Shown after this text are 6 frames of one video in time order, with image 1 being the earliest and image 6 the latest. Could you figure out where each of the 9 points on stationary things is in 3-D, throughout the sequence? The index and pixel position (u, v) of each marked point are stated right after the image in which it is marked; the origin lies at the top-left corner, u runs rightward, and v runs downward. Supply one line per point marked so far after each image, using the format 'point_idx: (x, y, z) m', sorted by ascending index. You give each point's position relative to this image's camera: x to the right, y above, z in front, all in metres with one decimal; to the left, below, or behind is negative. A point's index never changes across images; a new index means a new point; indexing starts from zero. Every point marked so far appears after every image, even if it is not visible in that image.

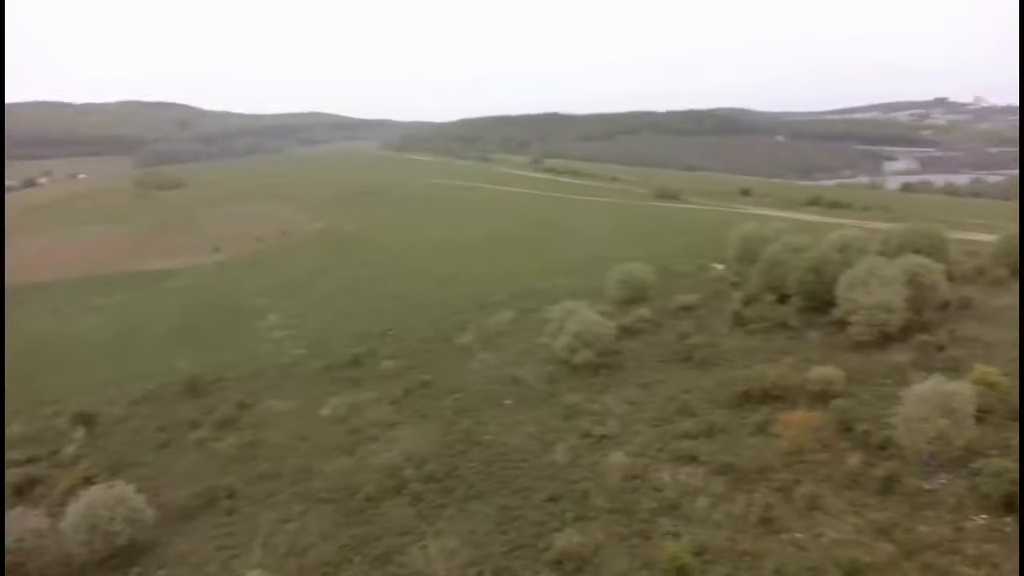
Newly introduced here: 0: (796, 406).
0: (+7.4, -3.1, +18.6) m
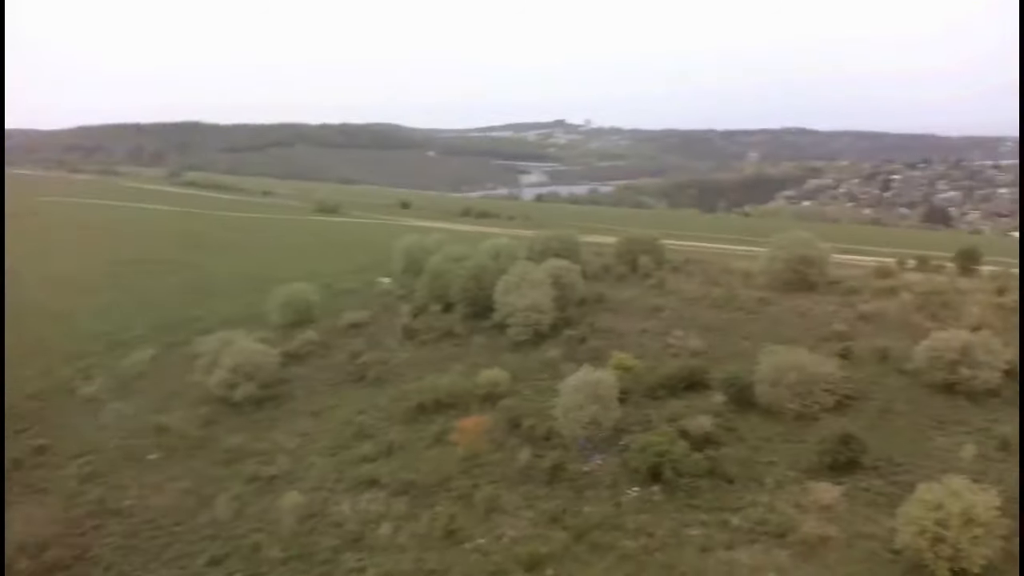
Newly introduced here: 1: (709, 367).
0: (-1.1, -3.3, +18.8) m
1: (+5.2, -2.1, +18.5) m
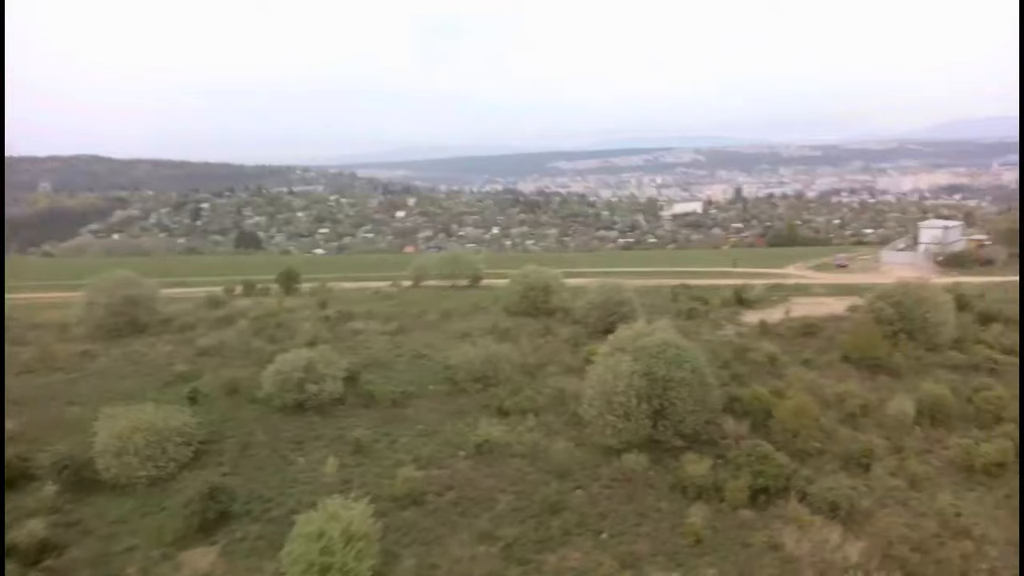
0: (-13.7, -5.3, +9.5) m
1: (-9.7, -3.3, +14.1) m
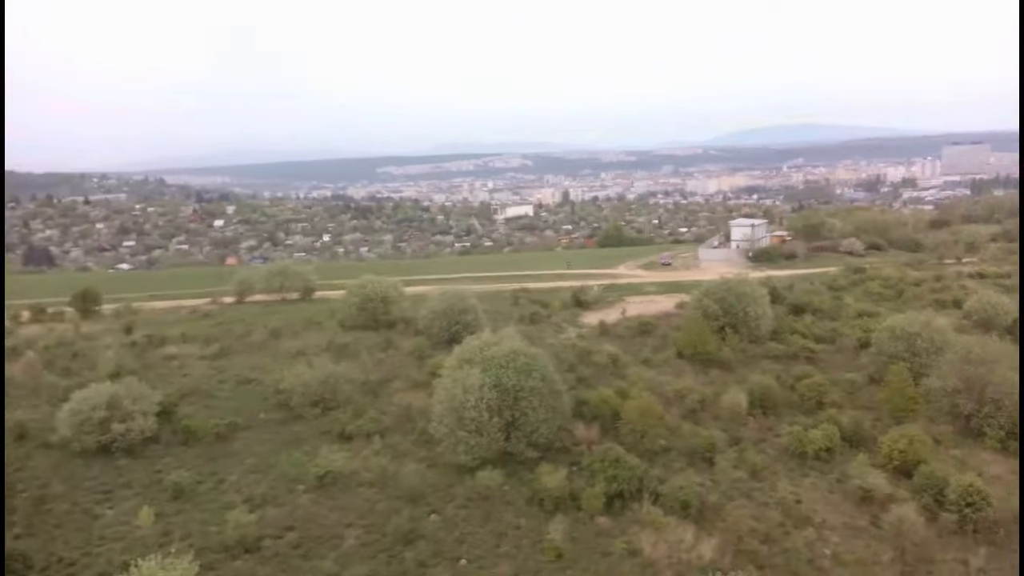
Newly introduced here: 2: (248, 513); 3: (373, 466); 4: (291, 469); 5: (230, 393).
0: (-15.0, -6.1, +5.5) m
1: (-12.3, -4.0, +10.9) m
2: (-4.2, -3.6, +11.3) m
3: (-2.4, -3.1, +12.1) m
4: (-3.9, -3.2, +12.4) m
5: (-6.3, -2.4, +15.9) m
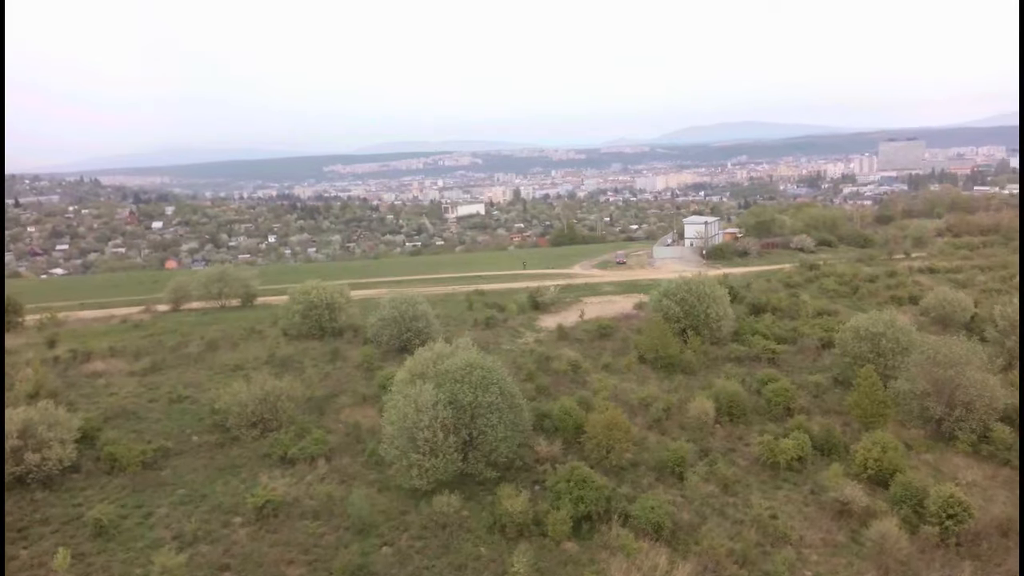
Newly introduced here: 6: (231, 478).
0: (-15.2, -6.4, +3.6) m
1: (-12.8, -4.3, +9.2) m
2: (-4.8, -3.8, +10.2) m
3: (-3.0, -3.2, +11.1) m
4: (-4.5, -3.3, +11.2) m
5: (-7.2, -2.6, +14.6) m
6: (-4.7, -3.2, +11.9) m
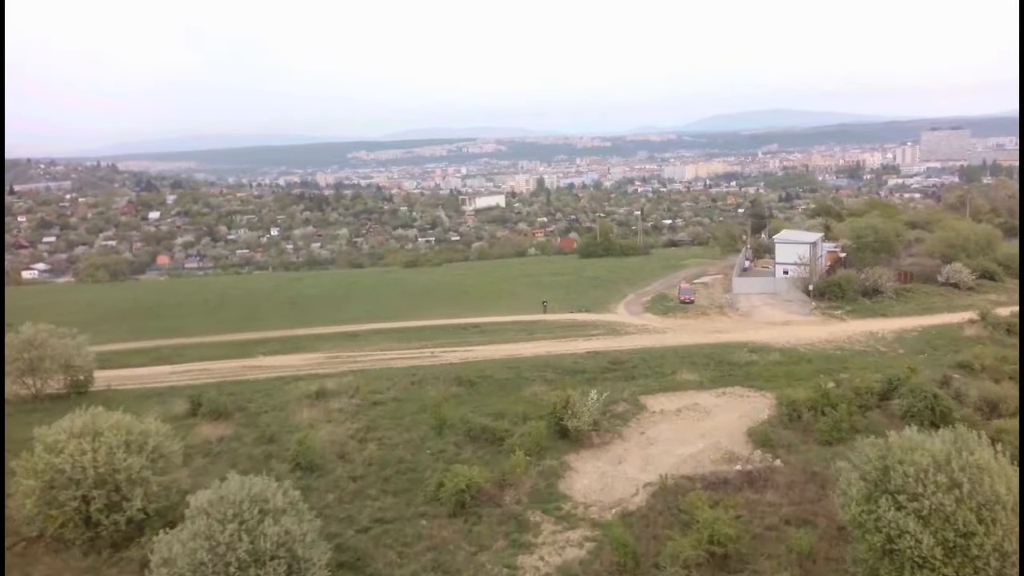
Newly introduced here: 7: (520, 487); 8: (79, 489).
0: (-15.7, -8.4, -6.7) m
1: (-13.2, -6.3, -1.3) m
2: (-5.1, -5.8, -0.6) m
3: (-3.4, -5.2, +0.3) m
4: (-4.8, -5.4, +0.5) m
5: (-7.4, -4.5, +3.9) m
6: (-5.0, -5.2, +1.1) m
7: (+0.1, -2.9, +10.2) m
8: (-5.4, -2.5, +8.7) m
